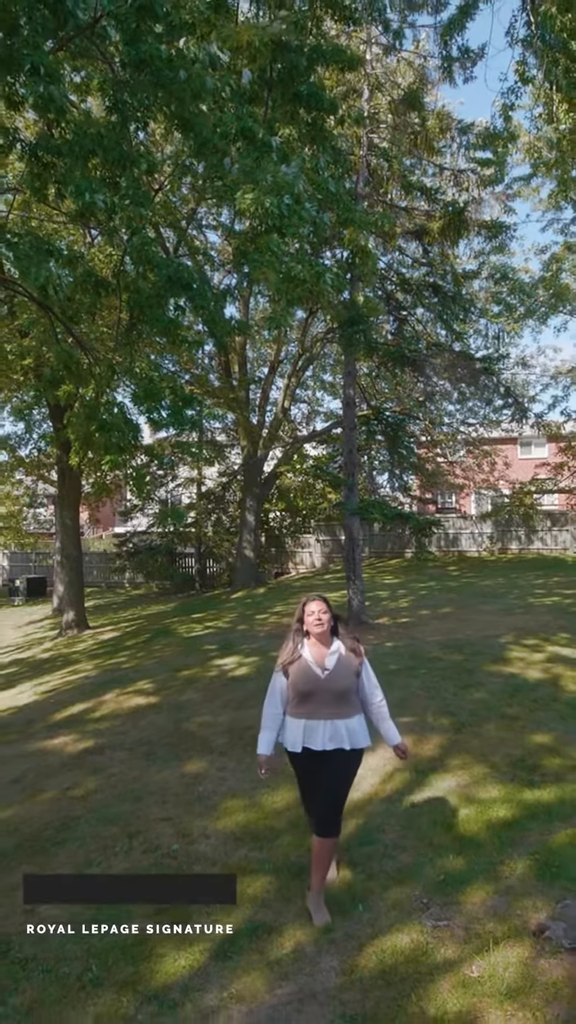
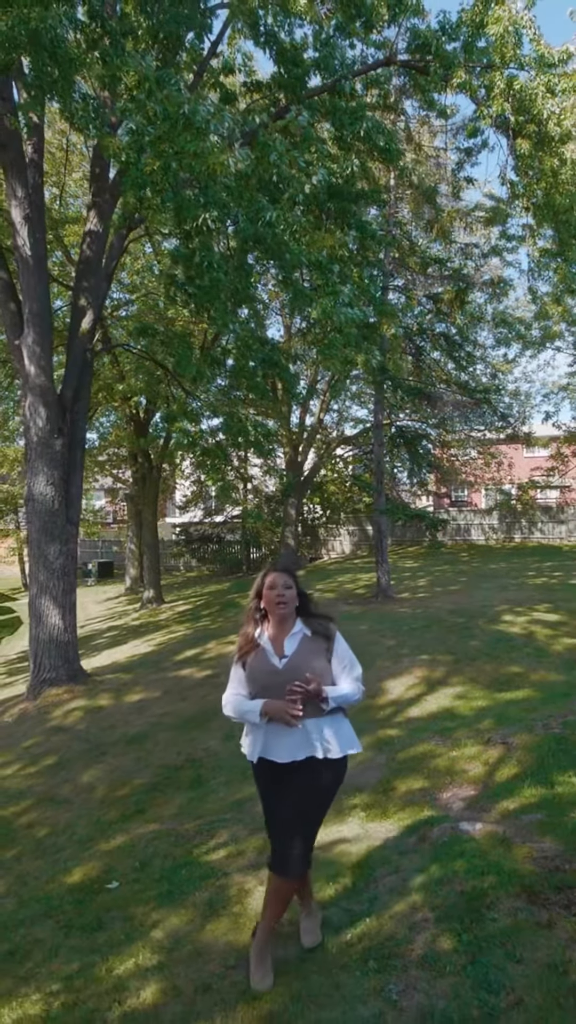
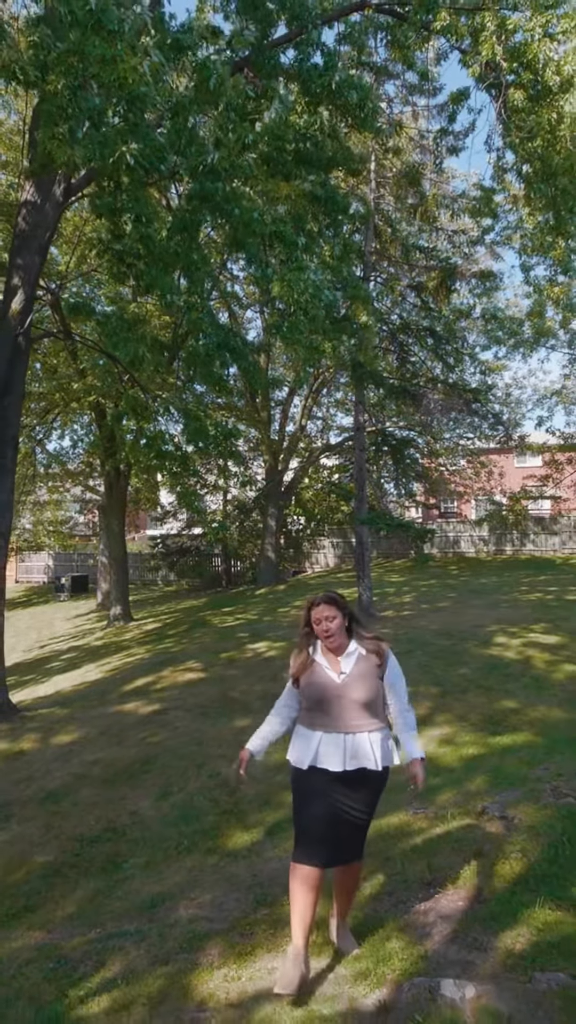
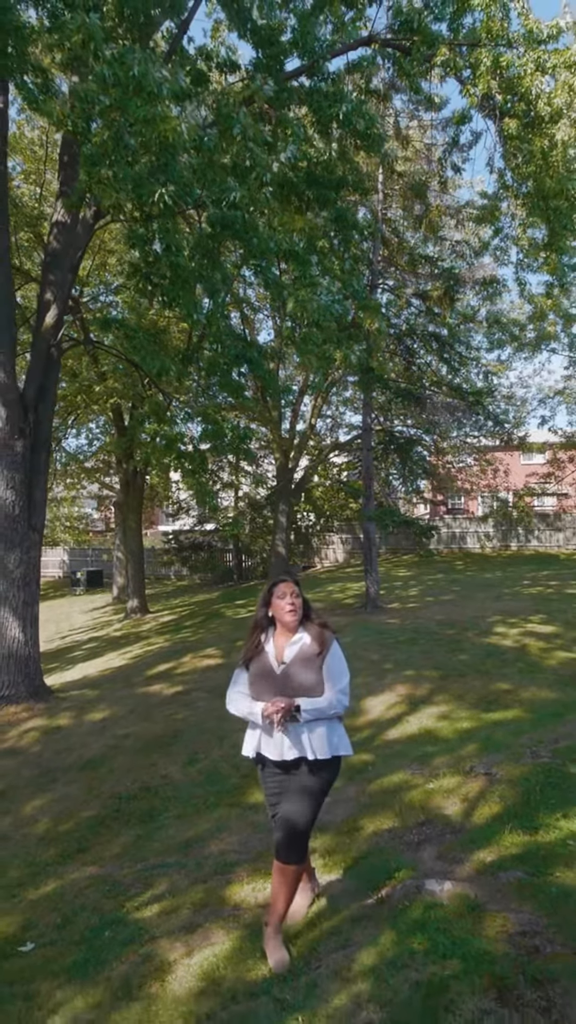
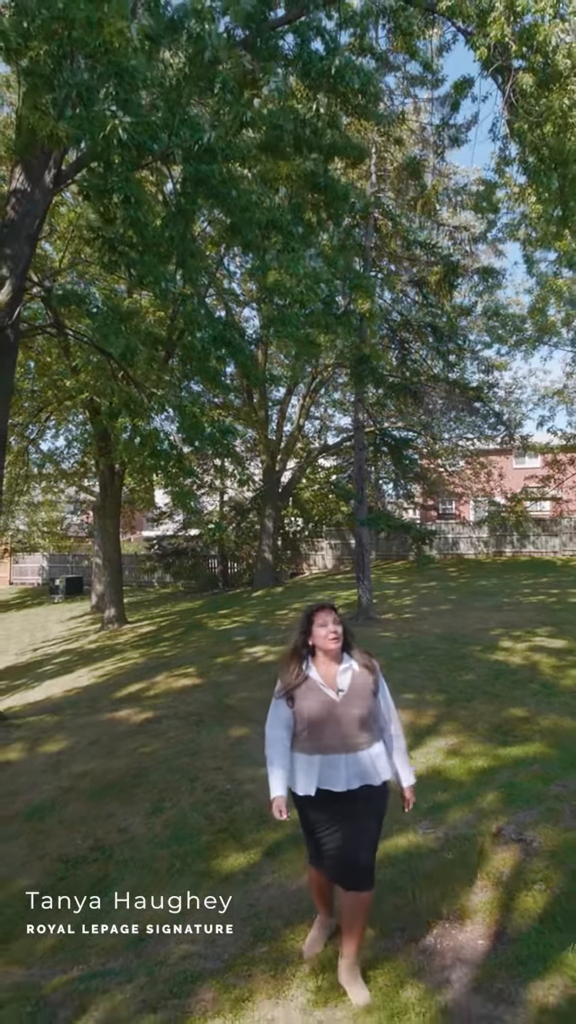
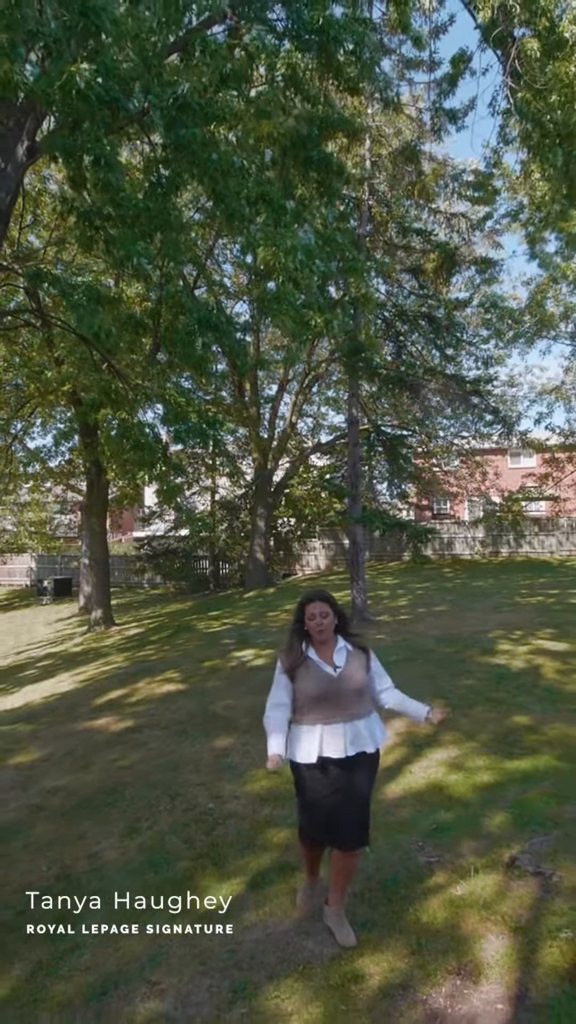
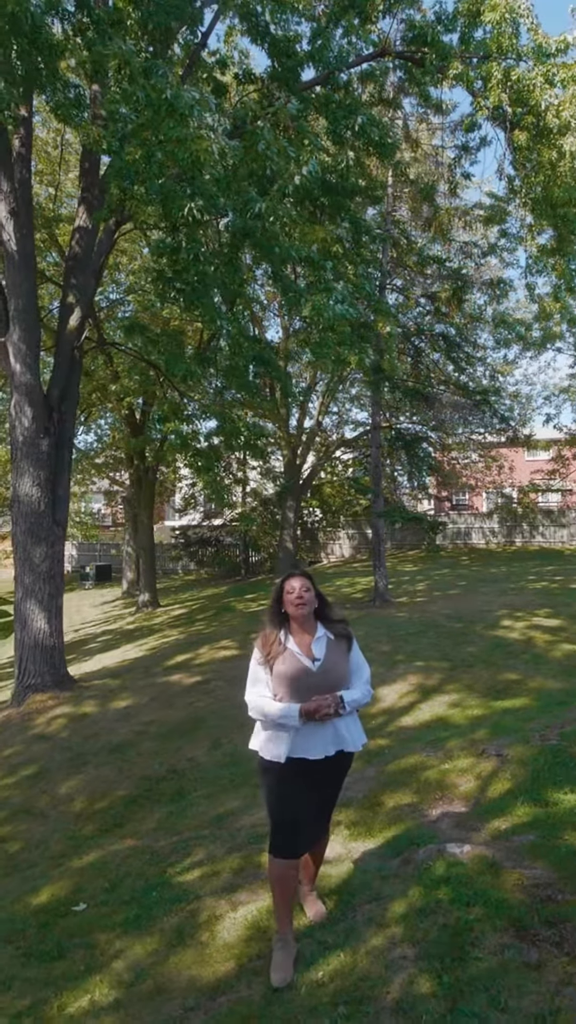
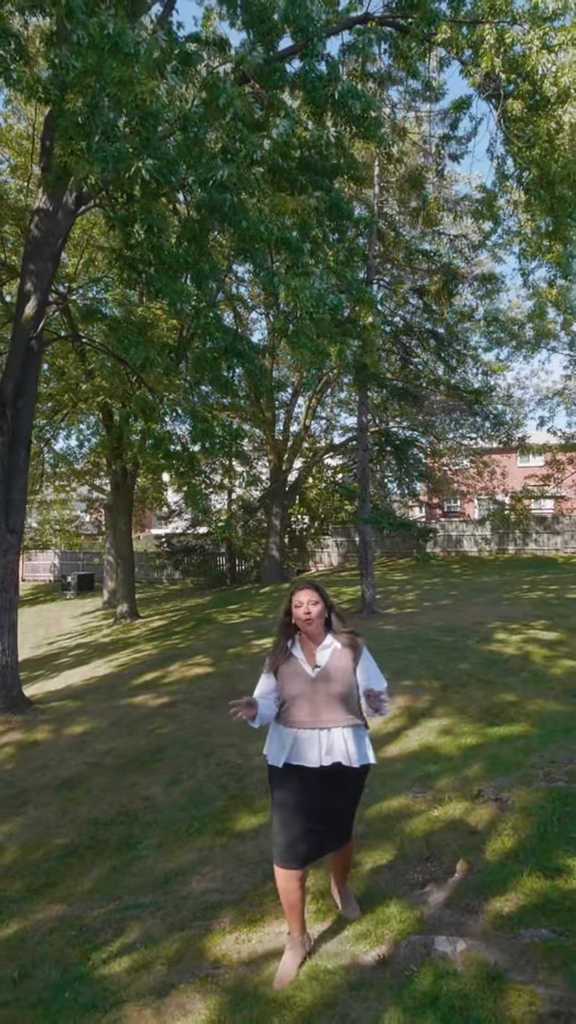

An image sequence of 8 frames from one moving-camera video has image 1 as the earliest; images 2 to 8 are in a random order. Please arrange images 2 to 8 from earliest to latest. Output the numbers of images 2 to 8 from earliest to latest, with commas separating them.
6, 5, 3, 8, 4, 7, 2
